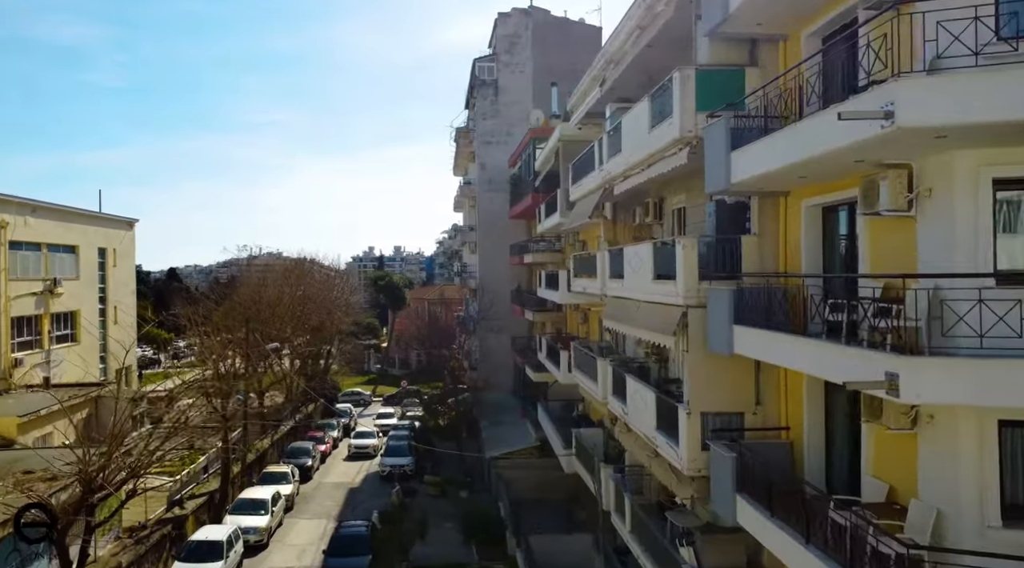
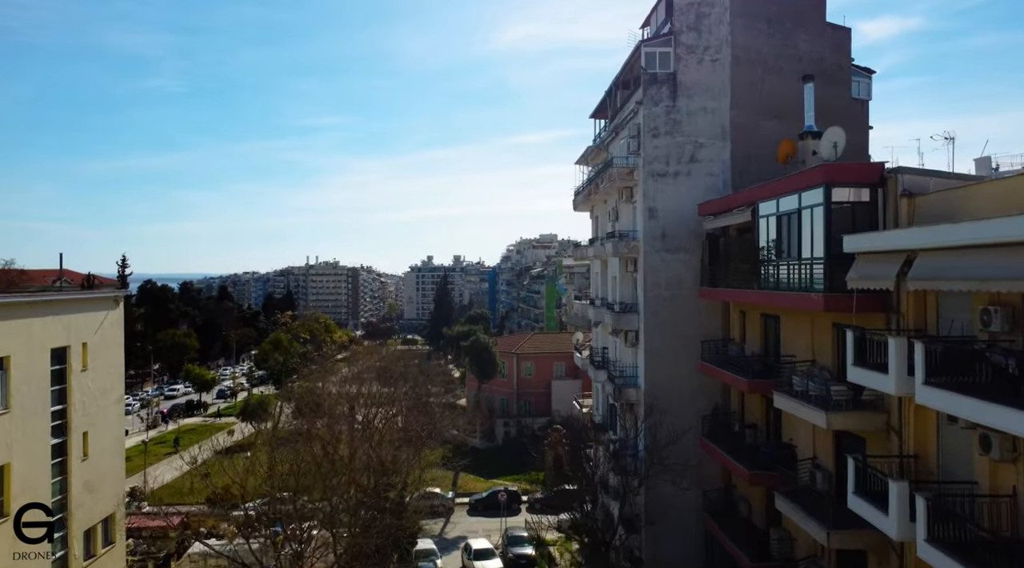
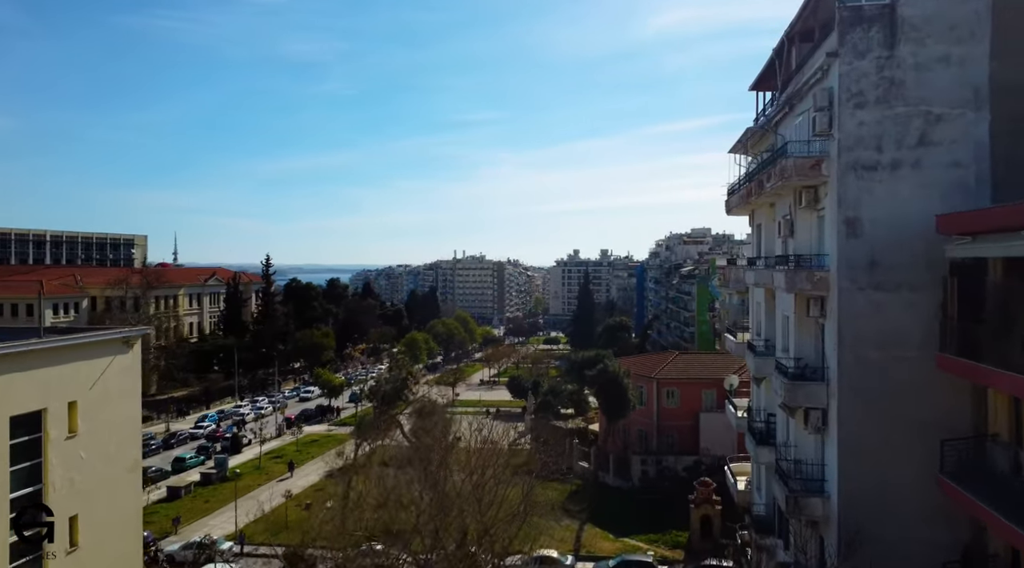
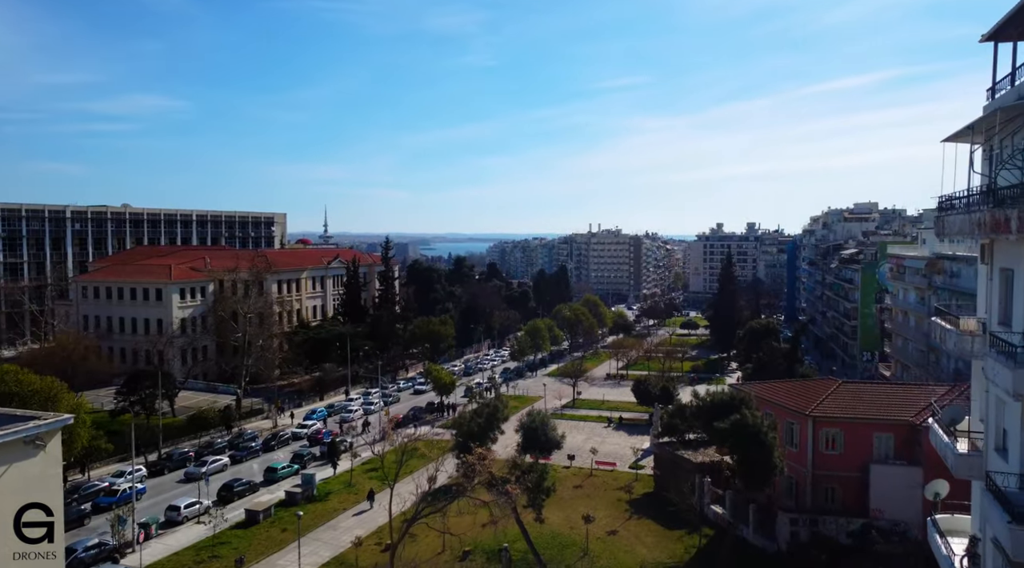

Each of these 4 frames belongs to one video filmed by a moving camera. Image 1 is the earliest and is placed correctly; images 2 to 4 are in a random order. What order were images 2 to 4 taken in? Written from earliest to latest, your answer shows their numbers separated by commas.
2, 3, 4
